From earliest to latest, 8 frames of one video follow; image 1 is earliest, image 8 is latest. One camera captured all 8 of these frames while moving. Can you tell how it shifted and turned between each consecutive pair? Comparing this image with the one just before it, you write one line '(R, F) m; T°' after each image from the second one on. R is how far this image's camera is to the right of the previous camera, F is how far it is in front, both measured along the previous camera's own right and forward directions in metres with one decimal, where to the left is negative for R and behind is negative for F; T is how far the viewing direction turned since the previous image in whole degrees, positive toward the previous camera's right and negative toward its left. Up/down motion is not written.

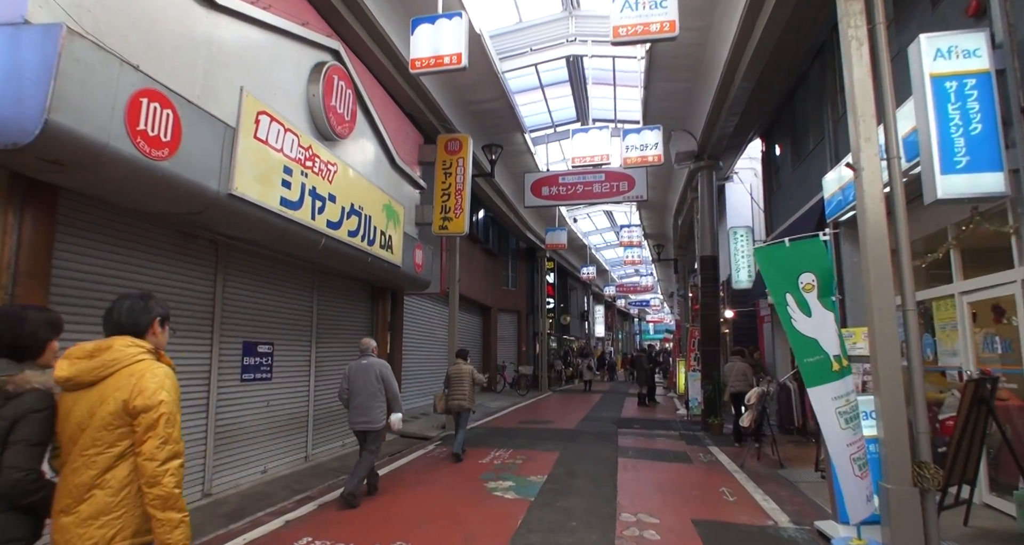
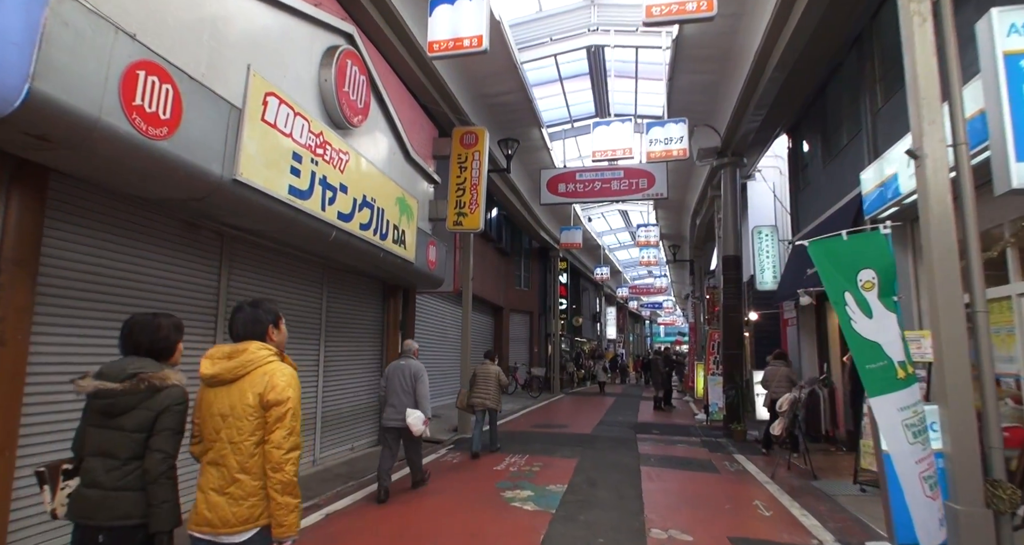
(-0.1, +0.4) m; -1°
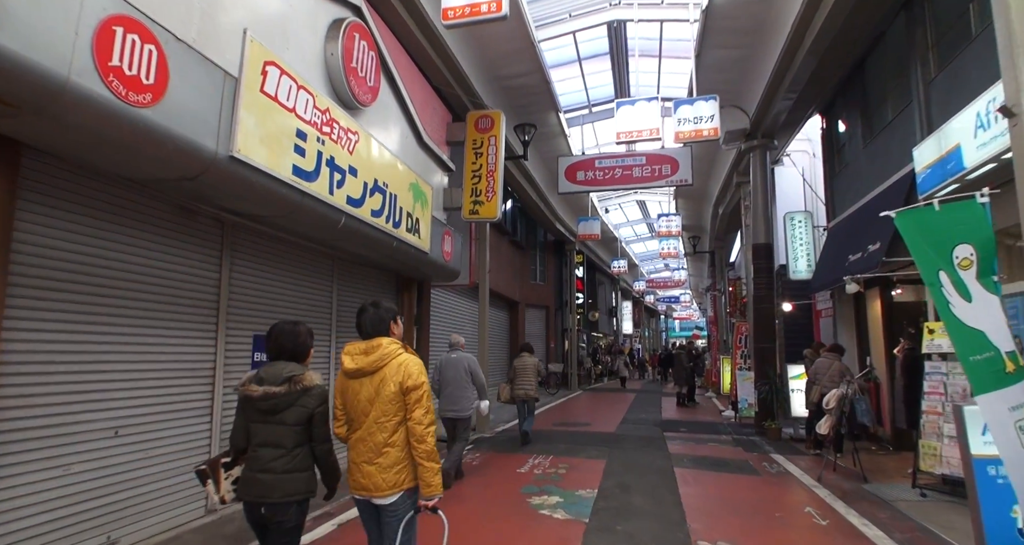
(-0.1, +0.5) m; -1°
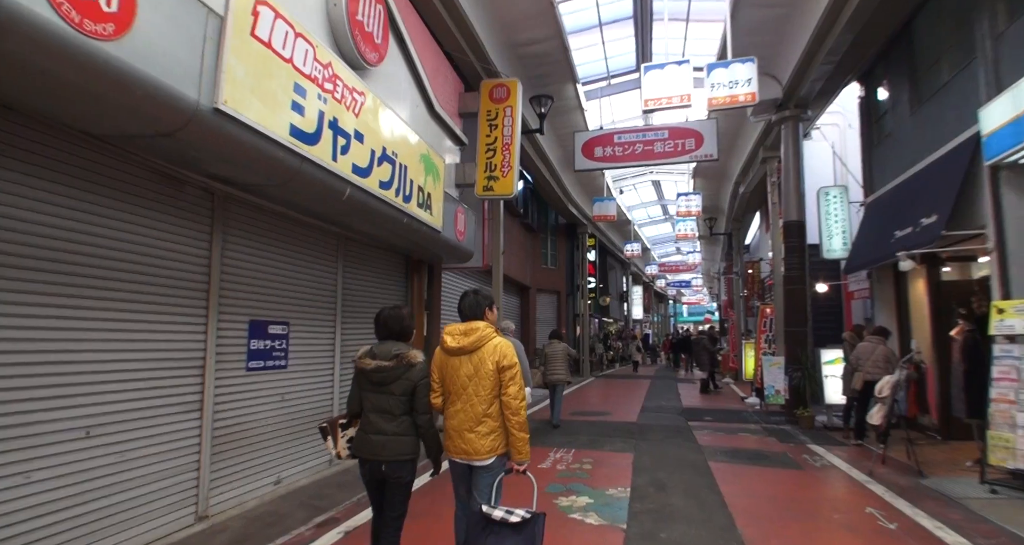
(-0.2, +0.6) m; -1°
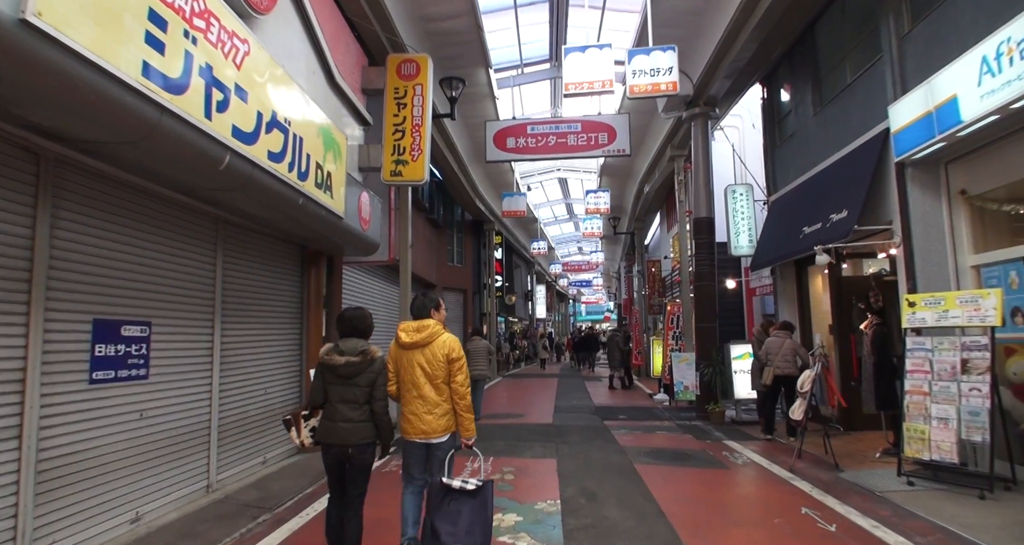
(-0.1, +0.7) m; +10°
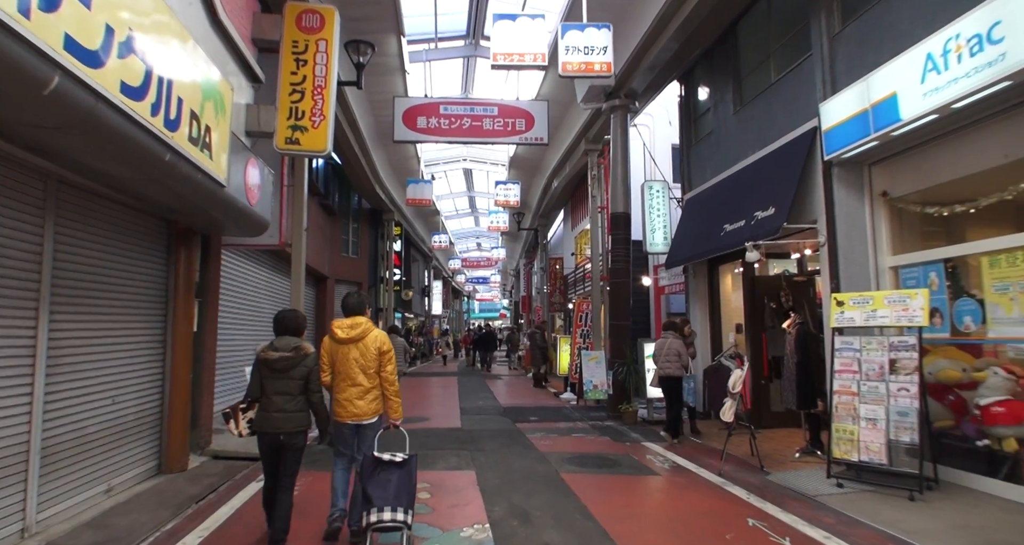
(-0.3, +0.8) m; +11°
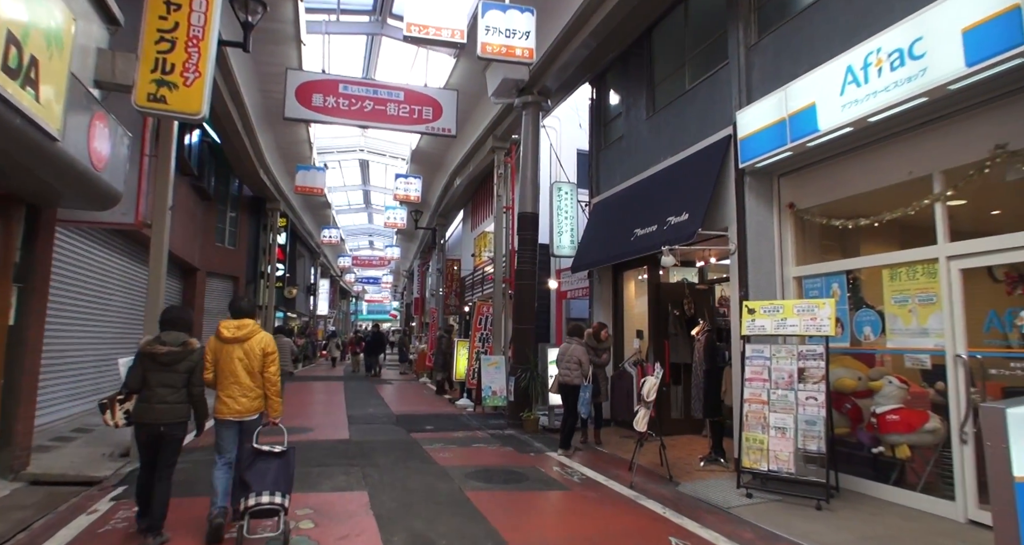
(-0.2, +0.6) m; +11°
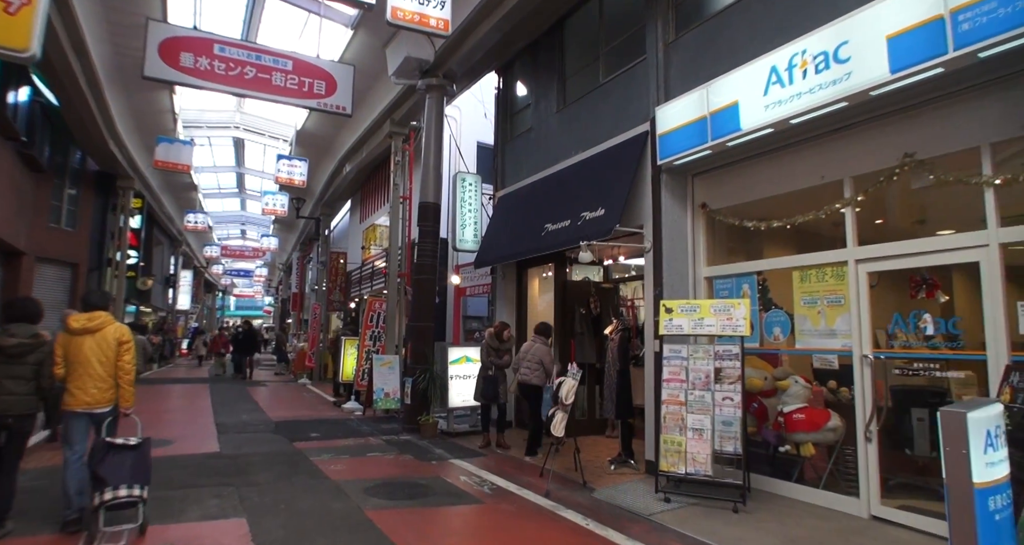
(-0.3, +0.5) m; +12°
